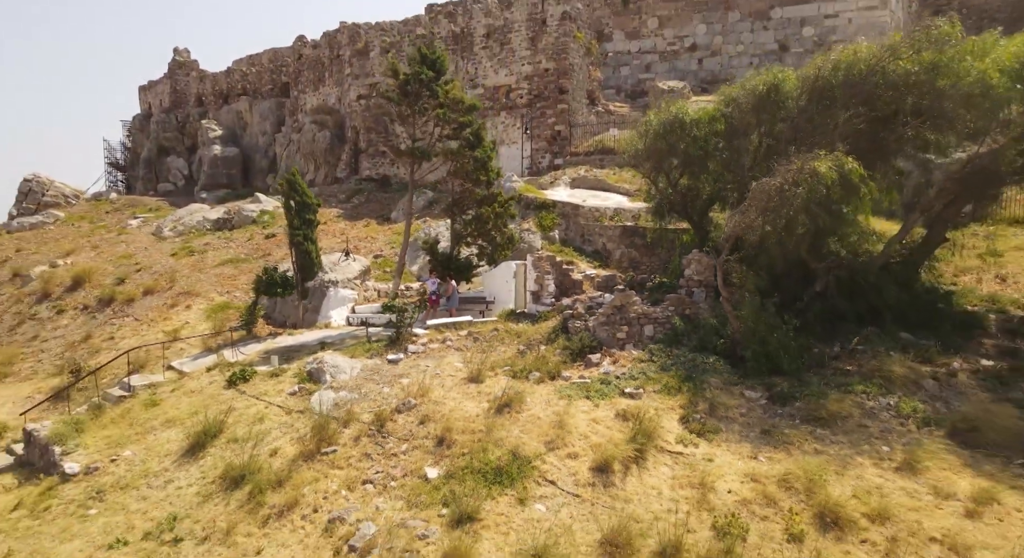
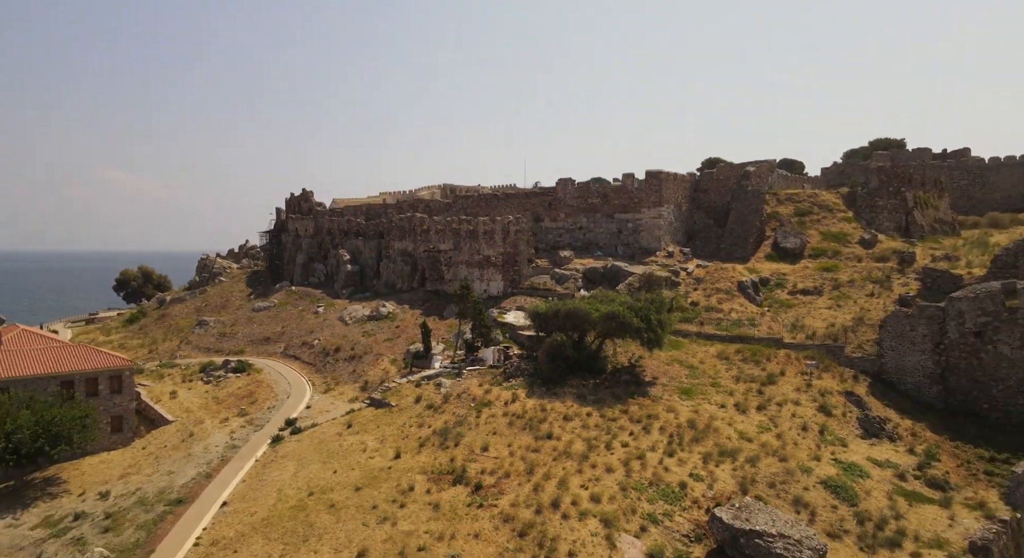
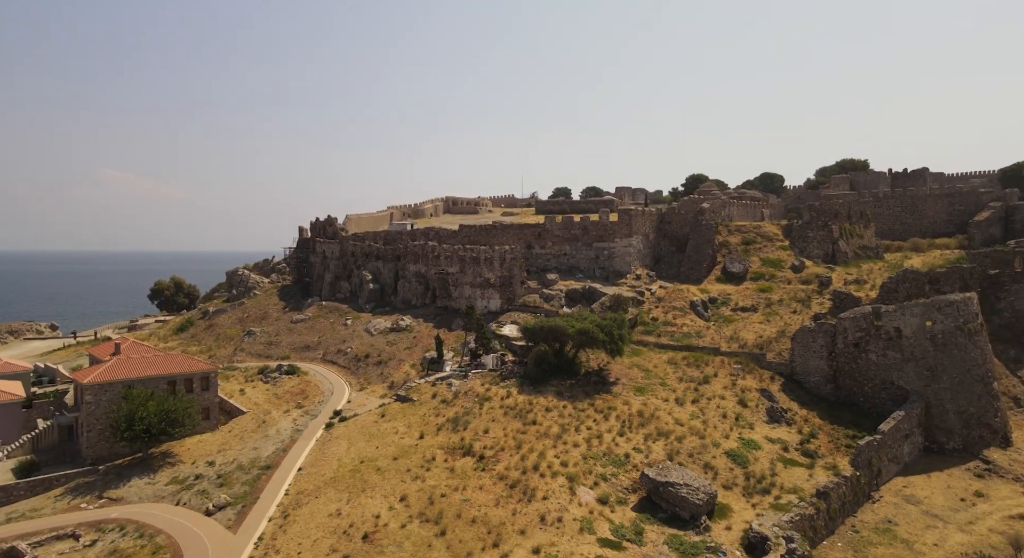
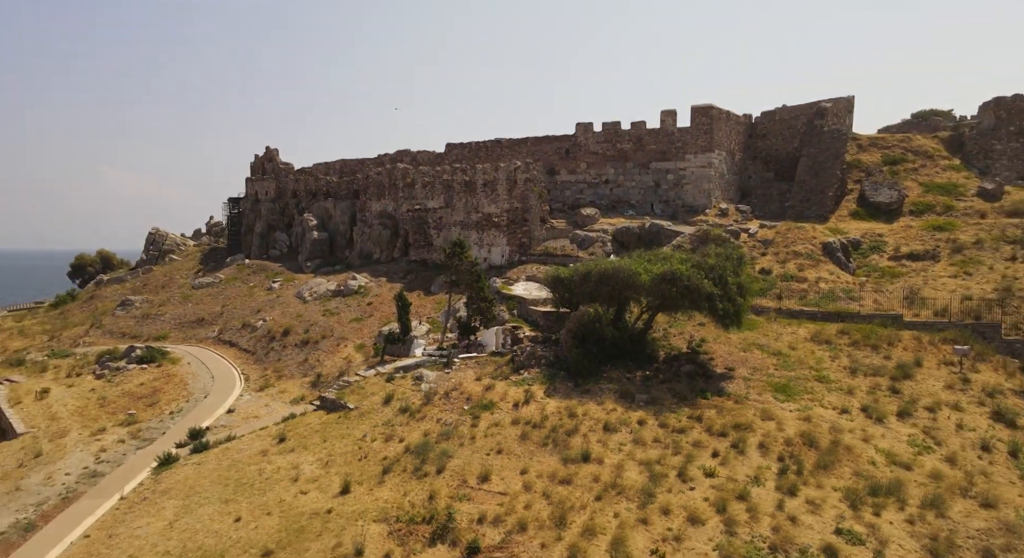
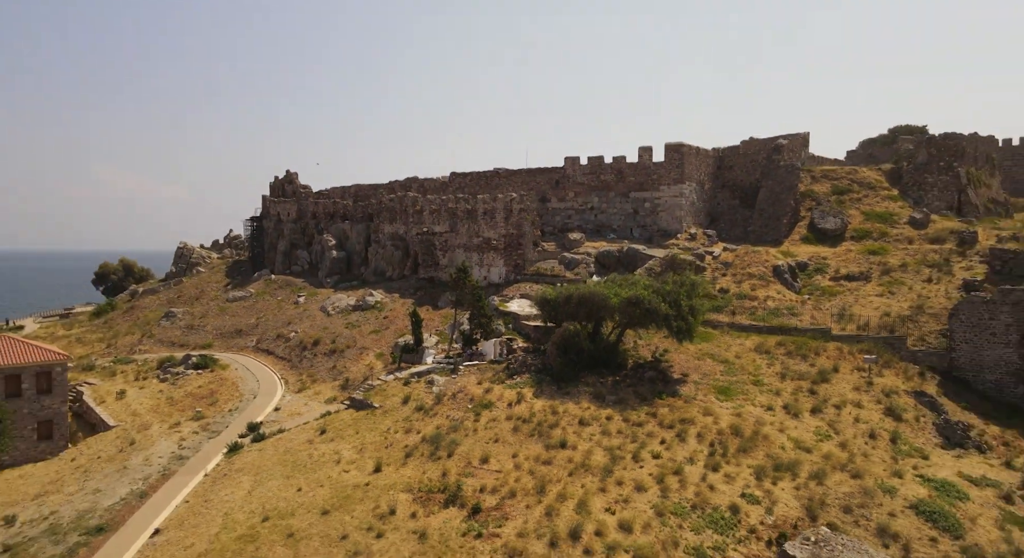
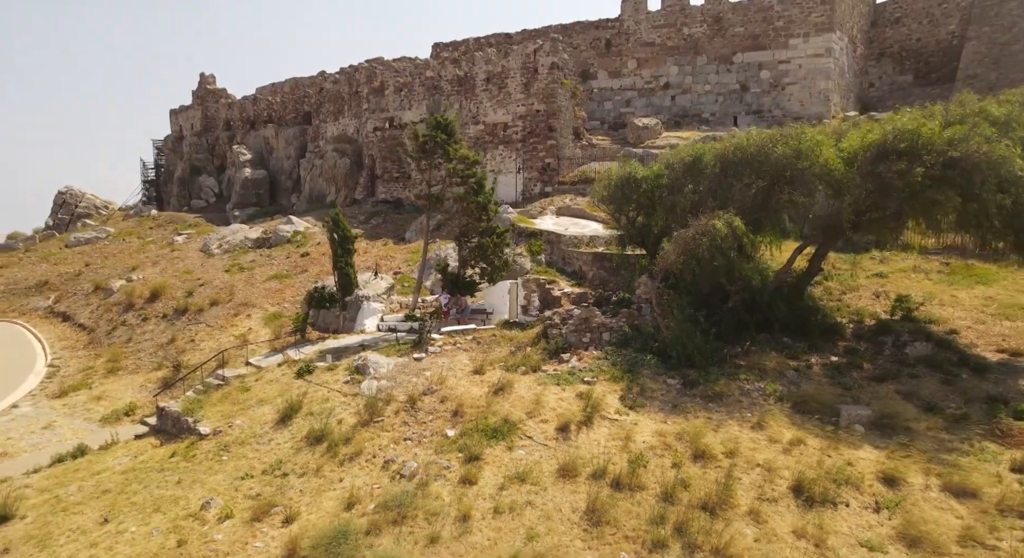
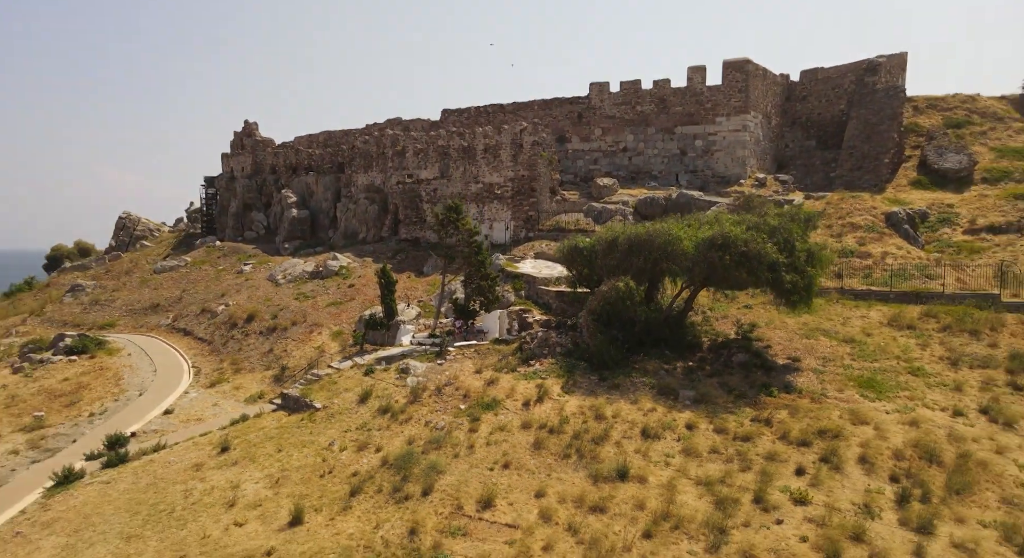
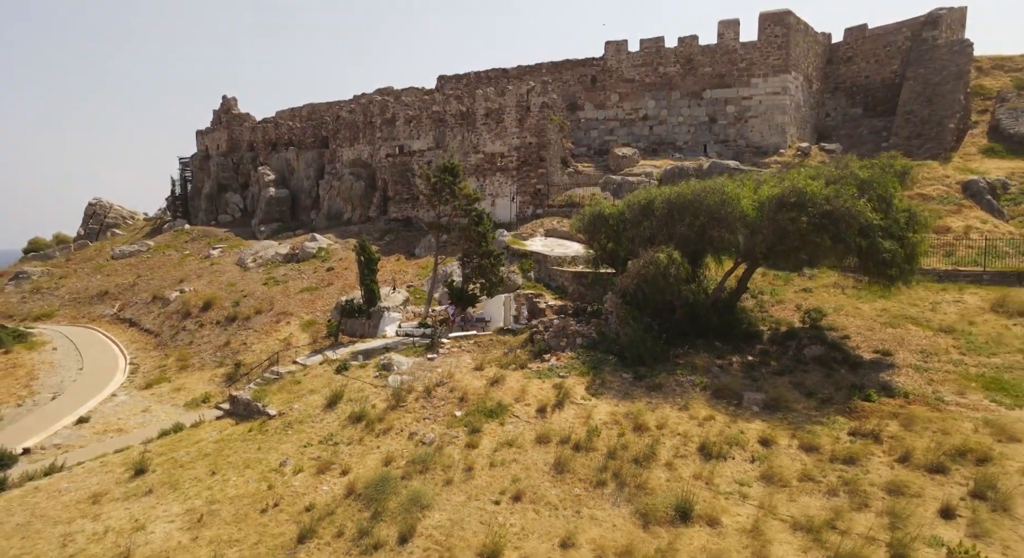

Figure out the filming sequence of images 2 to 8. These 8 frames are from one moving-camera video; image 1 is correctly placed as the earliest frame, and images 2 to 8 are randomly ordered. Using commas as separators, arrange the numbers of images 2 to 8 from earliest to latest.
6, 8, 7, 4, 5, 2, 3
